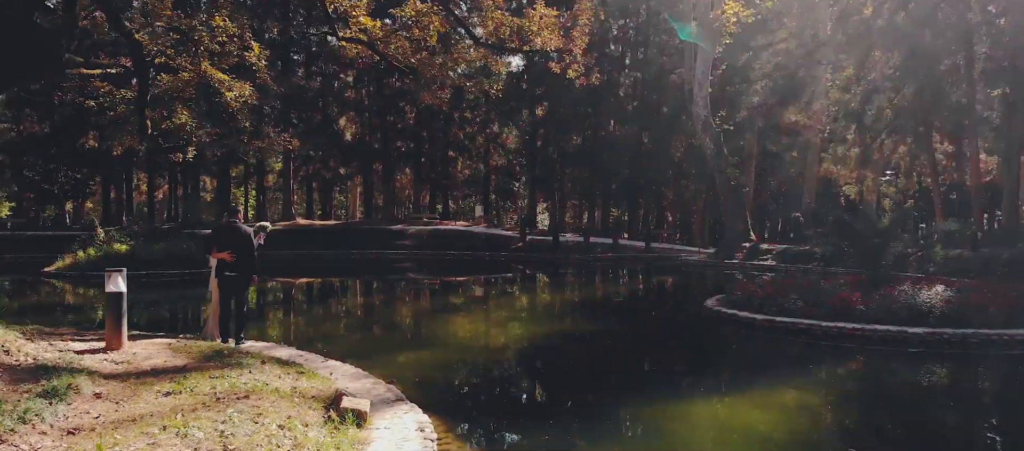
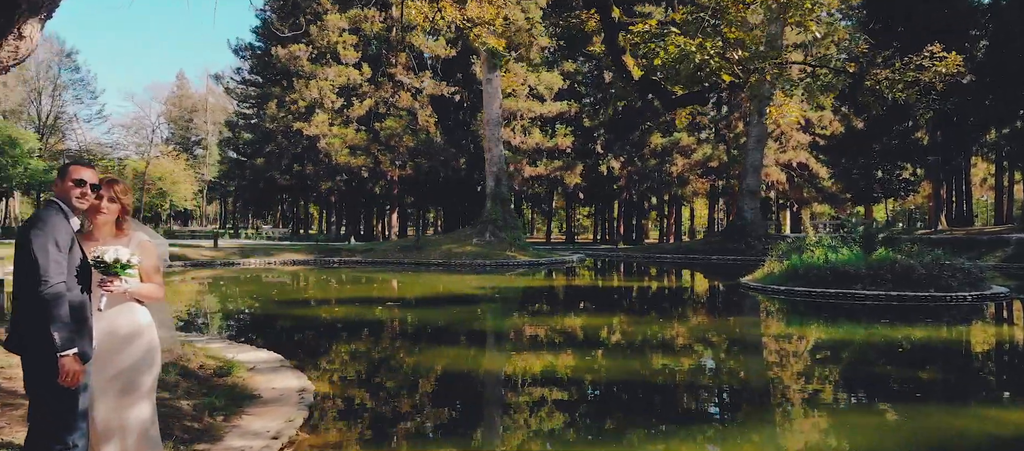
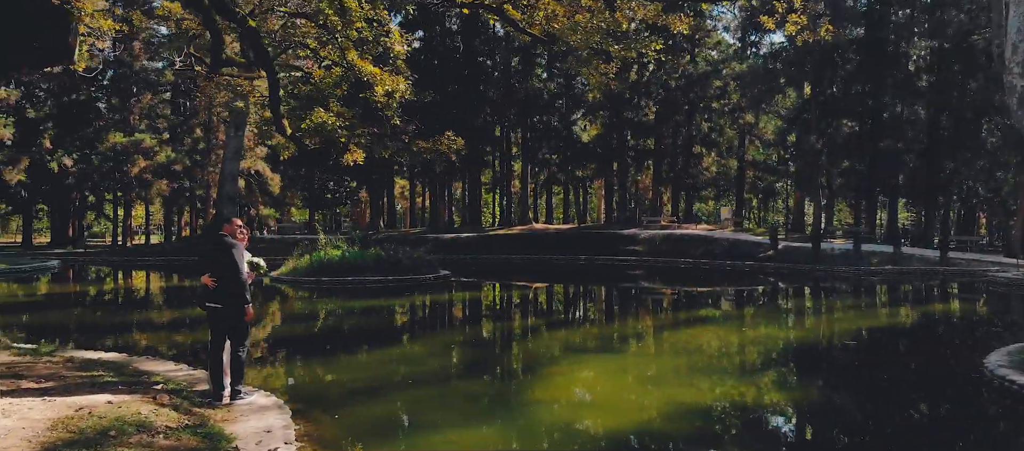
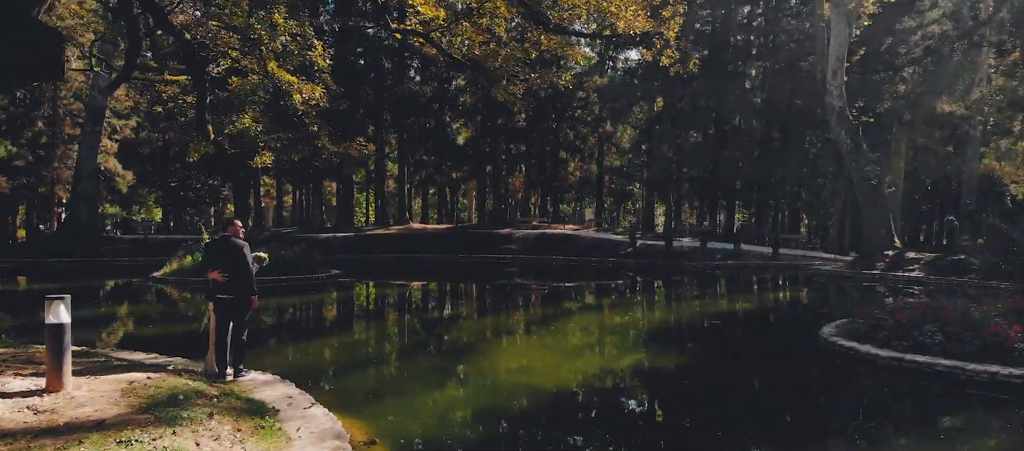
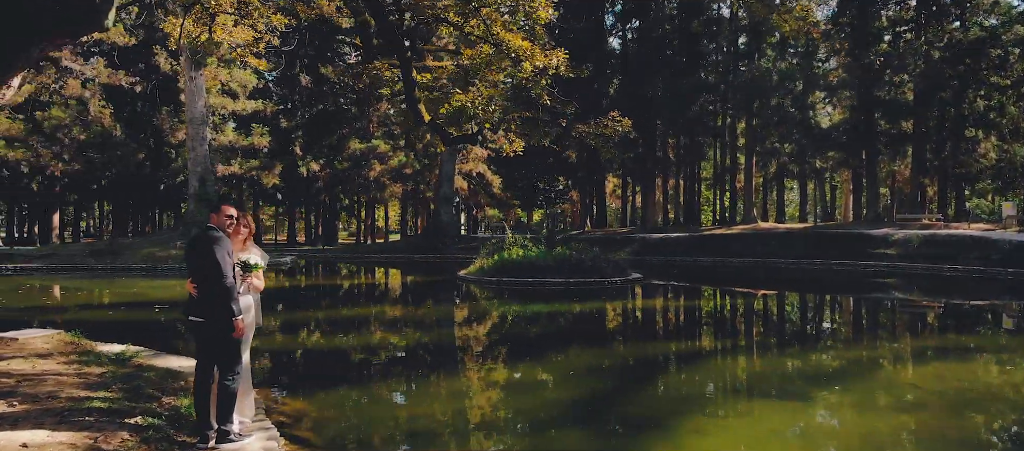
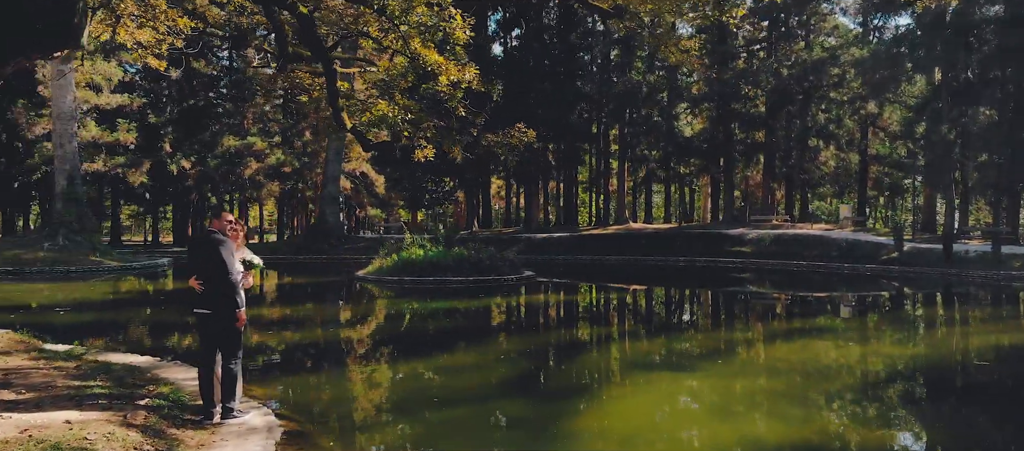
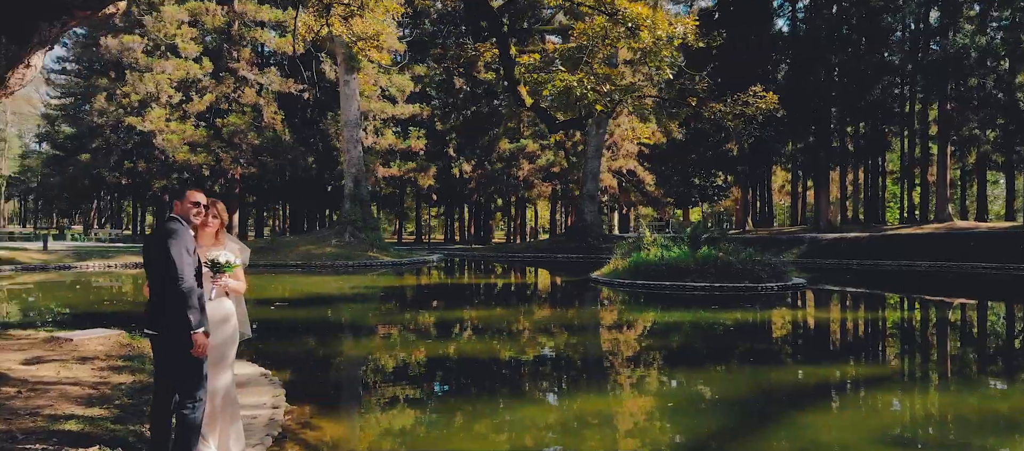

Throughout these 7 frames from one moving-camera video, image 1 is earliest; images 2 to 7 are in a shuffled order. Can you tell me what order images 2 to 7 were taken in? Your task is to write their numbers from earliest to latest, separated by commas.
4, 3, 6, 5, 7, 2
